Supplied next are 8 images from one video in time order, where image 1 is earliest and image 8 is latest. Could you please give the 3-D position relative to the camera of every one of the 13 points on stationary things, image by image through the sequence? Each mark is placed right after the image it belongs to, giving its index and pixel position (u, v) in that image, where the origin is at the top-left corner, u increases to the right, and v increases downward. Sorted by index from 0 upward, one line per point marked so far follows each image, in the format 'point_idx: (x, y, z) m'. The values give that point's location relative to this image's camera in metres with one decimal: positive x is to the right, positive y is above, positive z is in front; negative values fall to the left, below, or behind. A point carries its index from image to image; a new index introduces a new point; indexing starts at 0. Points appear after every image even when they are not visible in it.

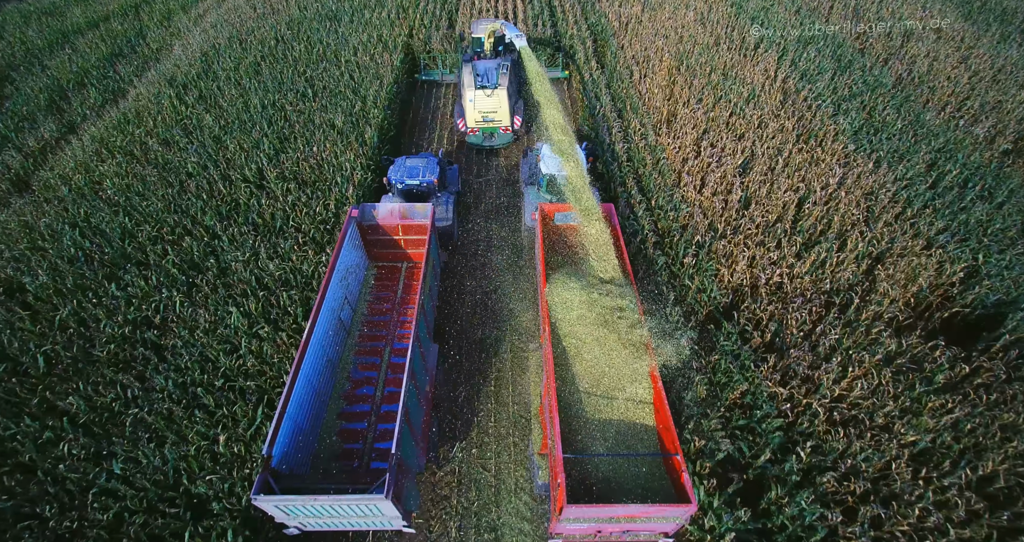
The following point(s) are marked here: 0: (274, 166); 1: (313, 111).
0: (-4.0, +1.7, +7.6) m
1: (-3.8, +3.1, +8.7) m
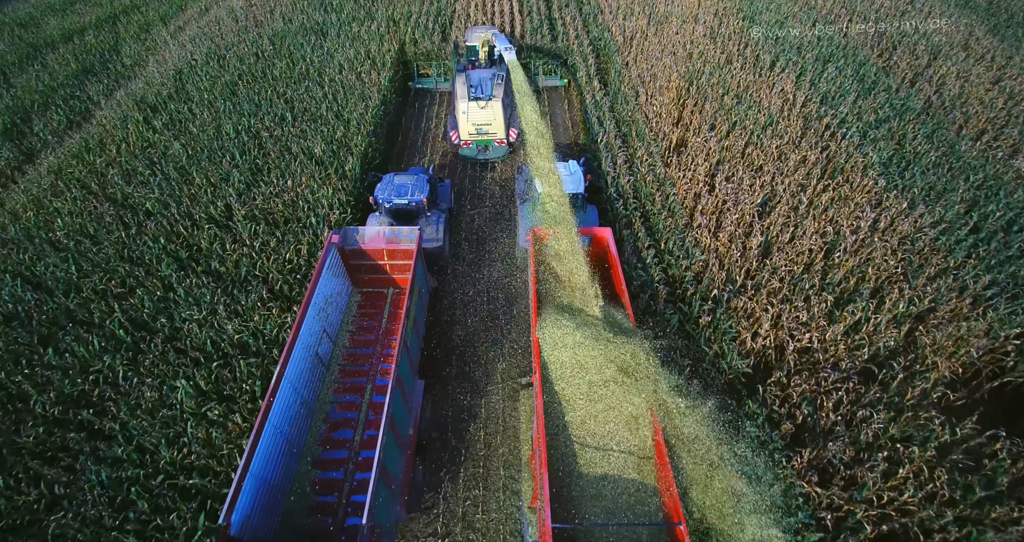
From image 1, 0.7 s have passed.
0: (-4.1, +1.0, +6.9) m
1: (-3.9, +2.3, +8.0) m
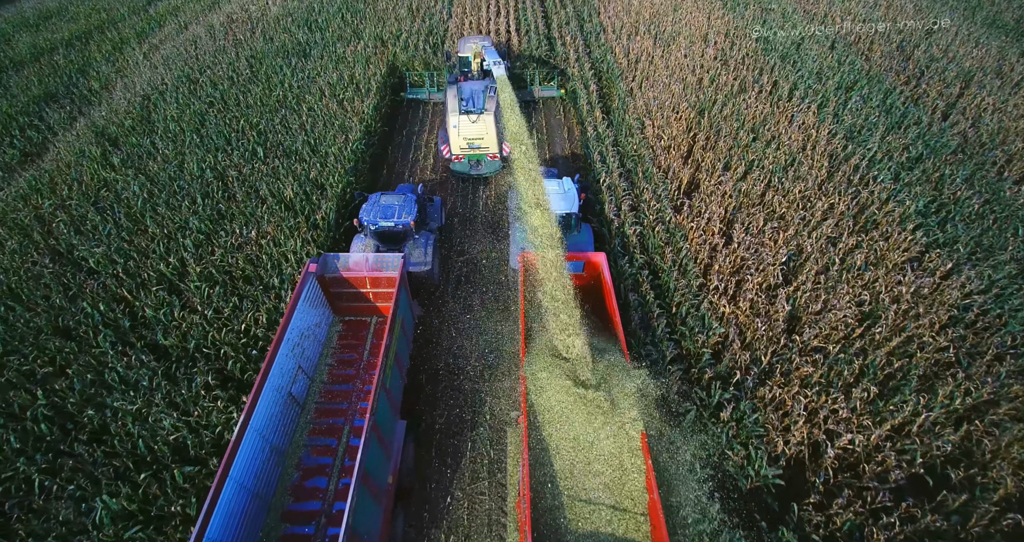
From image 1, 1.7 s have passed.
0: (-4.2, +0.2, +6.1) m
1: (-4.0, +1.5, +7.2) m
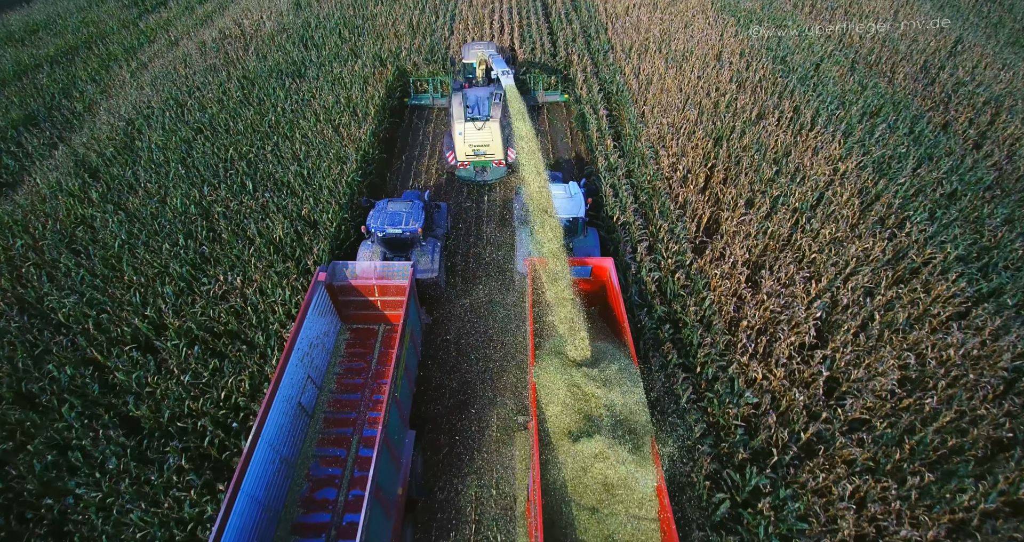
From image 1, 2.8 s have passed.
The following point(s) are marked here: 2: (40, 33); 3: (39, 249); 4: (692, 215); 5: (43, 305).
0: (-4.1, -0.5, +5.6) m
1: (-3.9, +0.8, +6.7) m
2: (-13.3, +6.7, +12.8) m
3: (-6.6, +0.3, +6.4) m
4: (+2.8, +0.9, +6.9) m
5: (-5.8, -0.4, +5.6) m
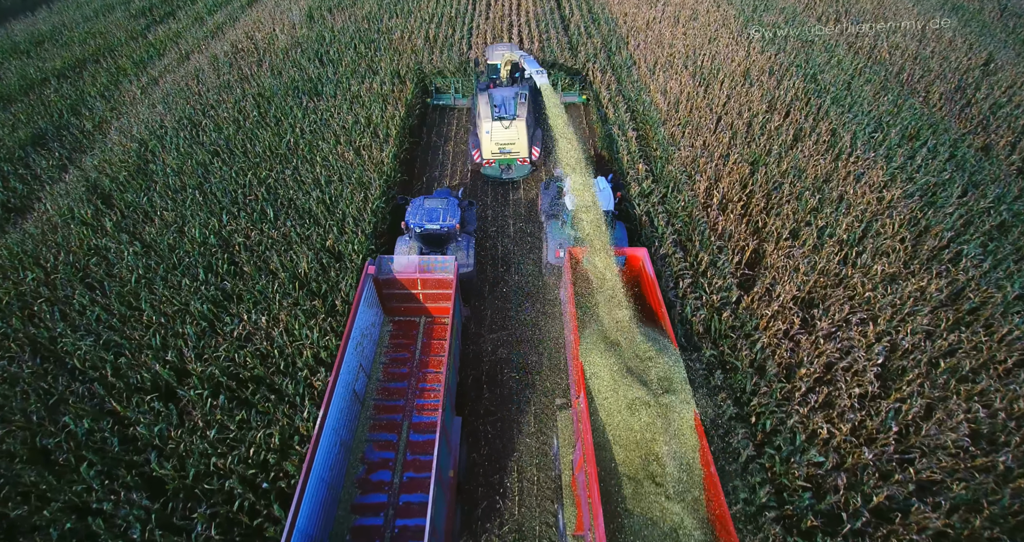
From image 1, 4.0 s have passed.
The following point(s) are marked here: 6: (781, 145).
0: (-3.6, -1.0, +5.3) m
1: (-3.4, +0.3, +6.4) m
2: (-12.8, +6.3, +12.5) m
3: (-6.1, -0.2, +6.0) m
4: (+3.3, +0.4, +6.6) m
5: (-5.3, -0.9, +5.3) m
6: (+4.7, +2.2, +8.0) m
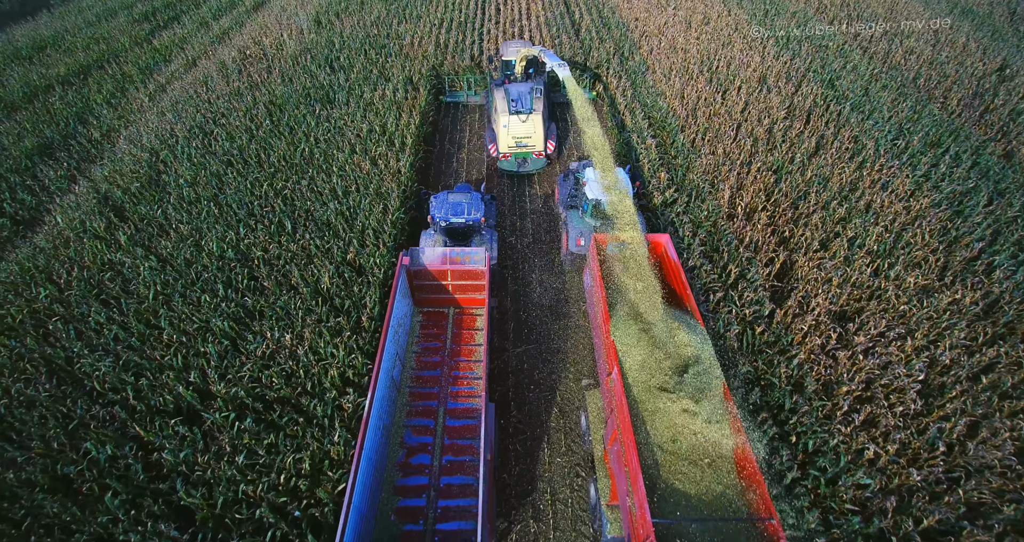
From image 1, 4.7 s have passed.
0: (-3.2, -1.2, +5.1) m
1: (-3.1, +0.1, +6.3) m
2: (-12.5, +6.0, +12.3) m
3: (-5.8, -0.4, +5.9) m
4: (+3.6, +0.2, +6.5) m
5: (-4.9, -1.1, +5.1) m
6: (+5.1, +2.1, +7.9) m
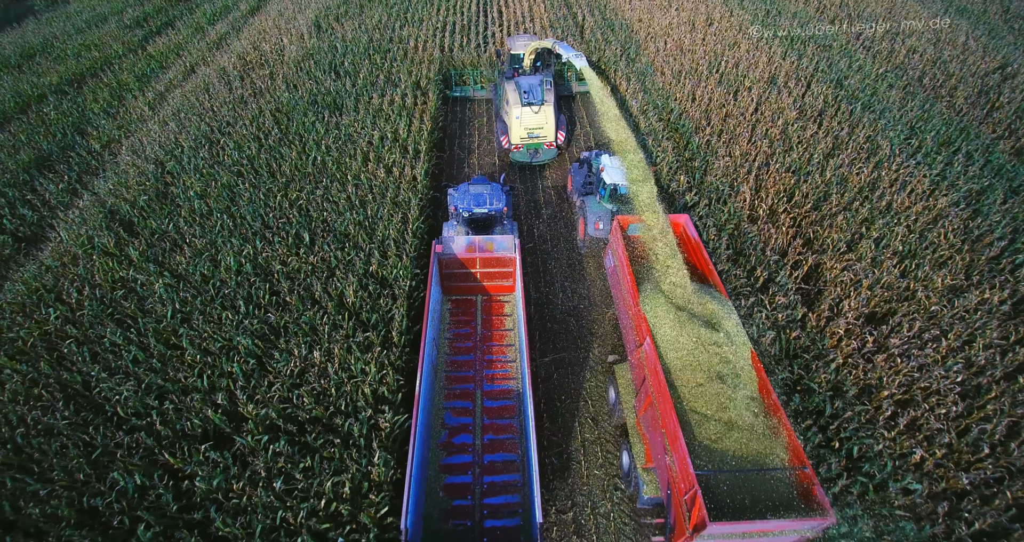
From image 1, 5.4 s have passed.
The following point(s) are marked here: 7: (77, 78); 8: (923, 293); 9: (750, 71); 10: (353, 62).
0: (-2.8, -1.4, +4.9) m
1: (-2.7, 0.0, +6.1) m
2: (-12.4, +5.6, +11.9) m
3: (-5.4, -0.6, +5.6) m
4: (+4.0, +0.1, +6.5) m
5: (-4.5, -1.3, +4.9) m
6: (+5.4, +2.0, +7.9) m
7: (-10.6, +4.7, +11.0) m
8: (+5.2, -0.3, +5.8) m
9: (+5.3, +4.4, +10.1) m
10: (-3.7, +4.9, +10.6) m
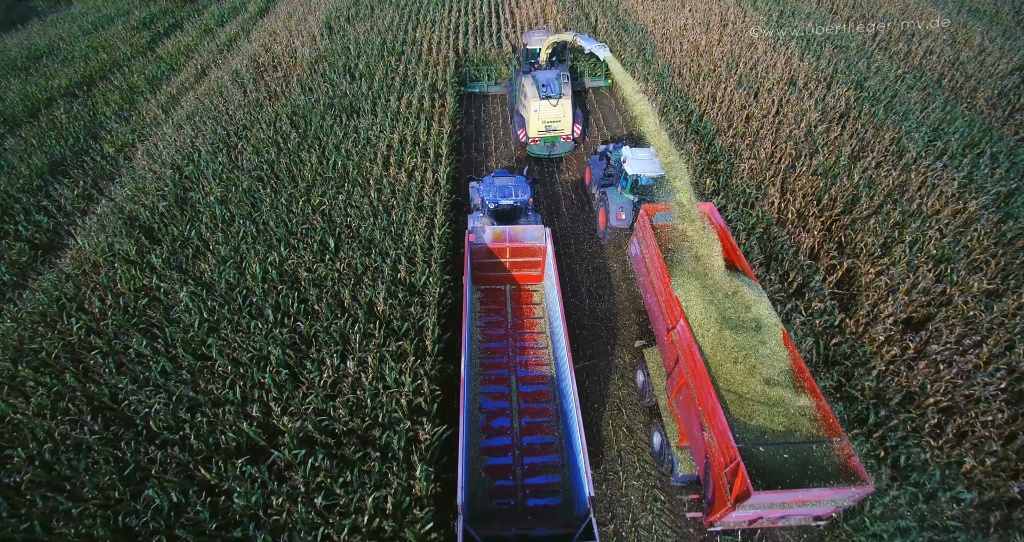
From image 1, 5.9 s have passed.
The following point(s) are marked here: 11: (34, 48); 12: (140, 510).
0: (-2.4, -1.5, +4.8) m
1: (-2.3, -0.1, +6.0) m
2: (-12.1, +5.4, +11.7) m
3: (-5.0, -0.7, +5.5) m
4: (+4.4, +0.1, +6.4) m
5: (-4.1, -1.4, +4.8) m
6: (+5.8, +2.0, +7.8) m
7: (-10.2, +4.6, +10.8) m
8: (+5.7, -0.3, +5.7) m
9: (+5.7, +4.4, +10.0) m
10: (-3.4, +4.8, +10.5) m
11: (-12.9, +6.0, +12.2) m
12: (-3.3, -2.2, +4.1) m
